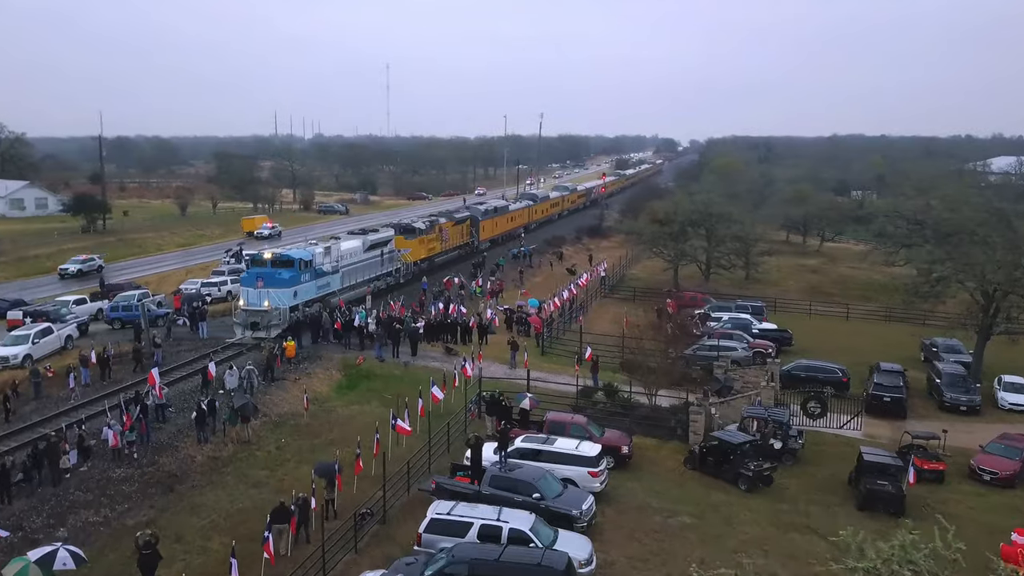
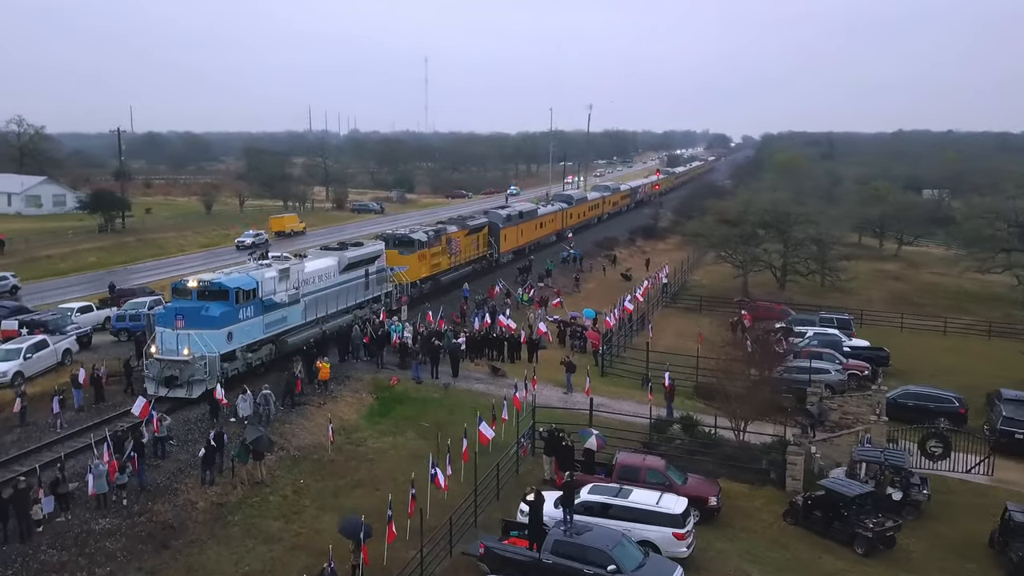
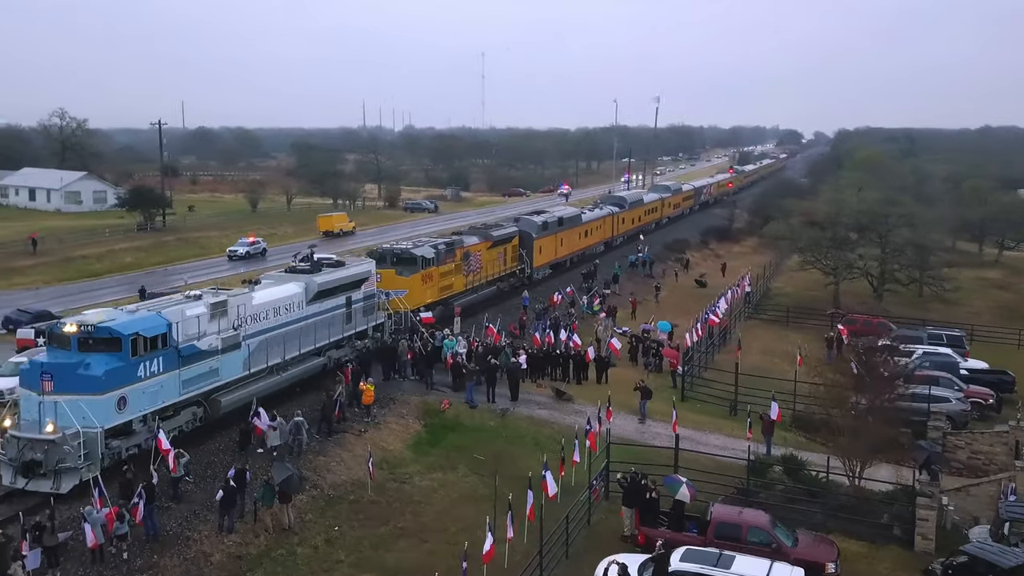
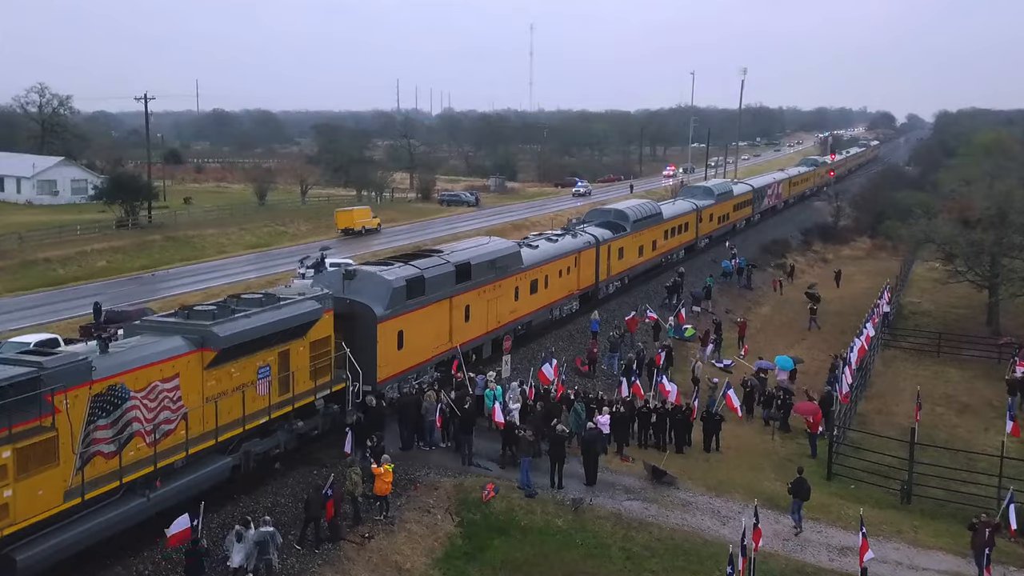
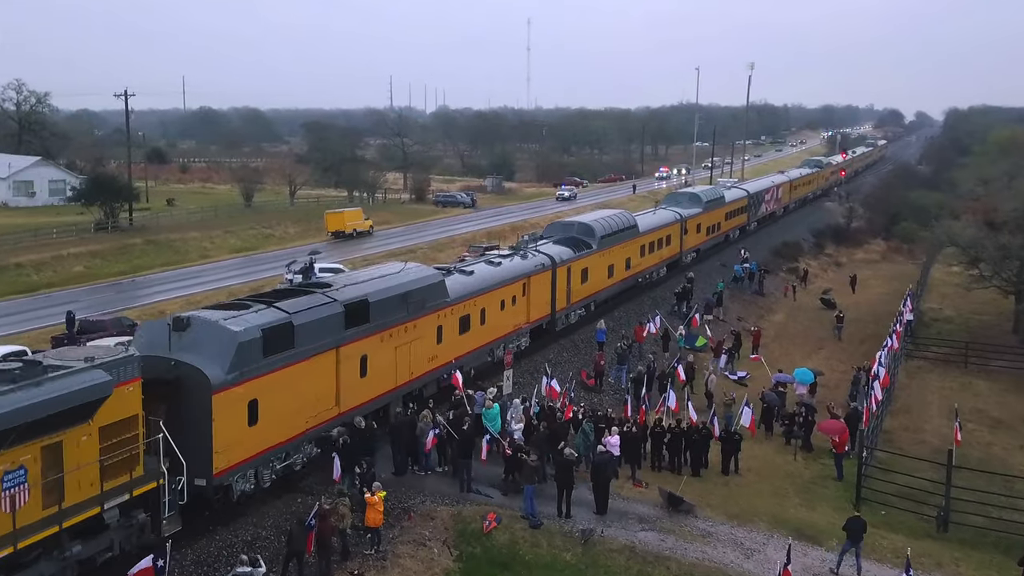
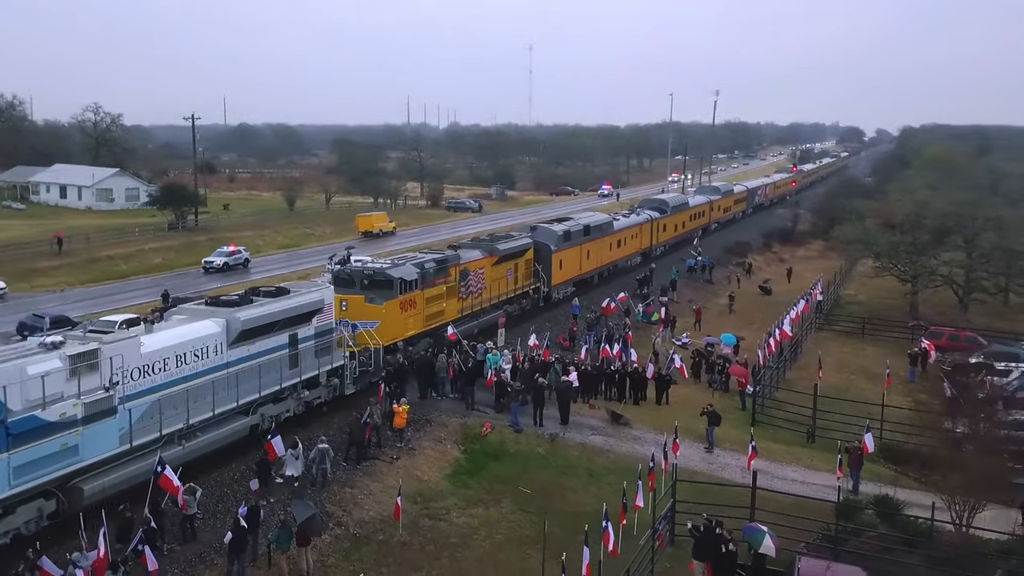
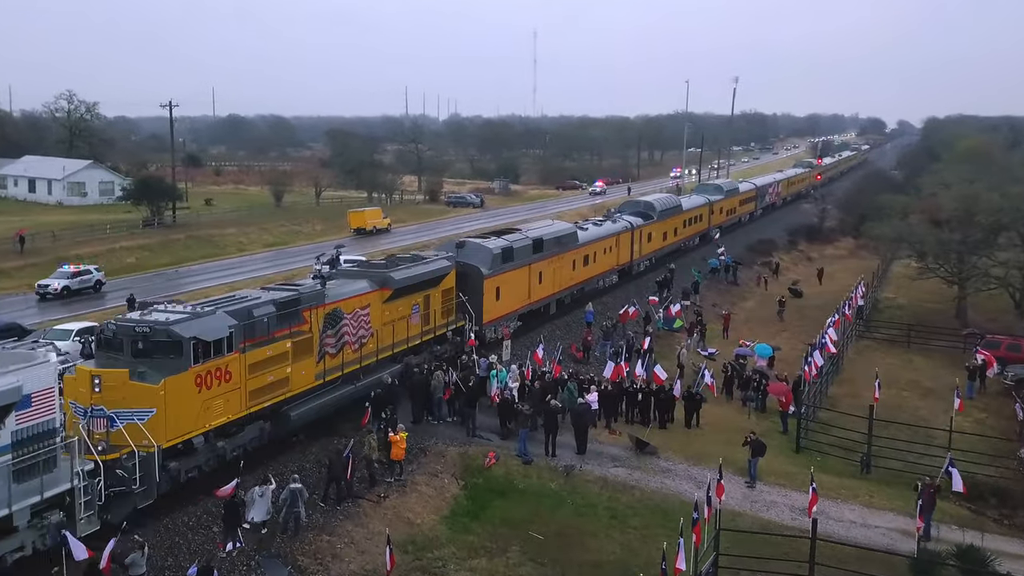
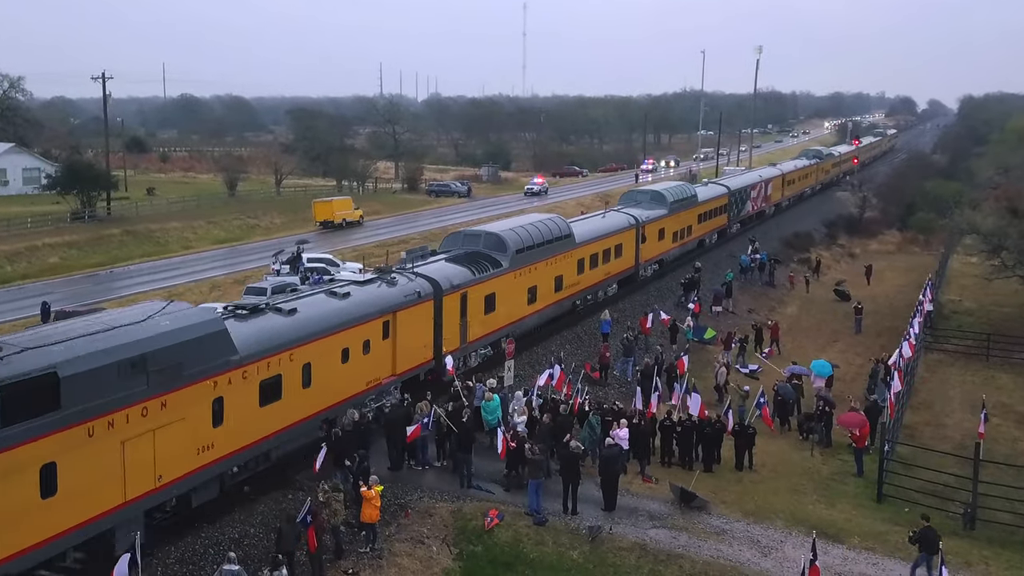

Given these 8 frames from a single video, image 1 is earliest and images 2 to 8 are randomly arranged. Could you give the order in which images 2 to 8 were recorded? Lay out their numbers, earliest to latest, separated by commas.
2, 3, 6, 7, 4, 5, 8
